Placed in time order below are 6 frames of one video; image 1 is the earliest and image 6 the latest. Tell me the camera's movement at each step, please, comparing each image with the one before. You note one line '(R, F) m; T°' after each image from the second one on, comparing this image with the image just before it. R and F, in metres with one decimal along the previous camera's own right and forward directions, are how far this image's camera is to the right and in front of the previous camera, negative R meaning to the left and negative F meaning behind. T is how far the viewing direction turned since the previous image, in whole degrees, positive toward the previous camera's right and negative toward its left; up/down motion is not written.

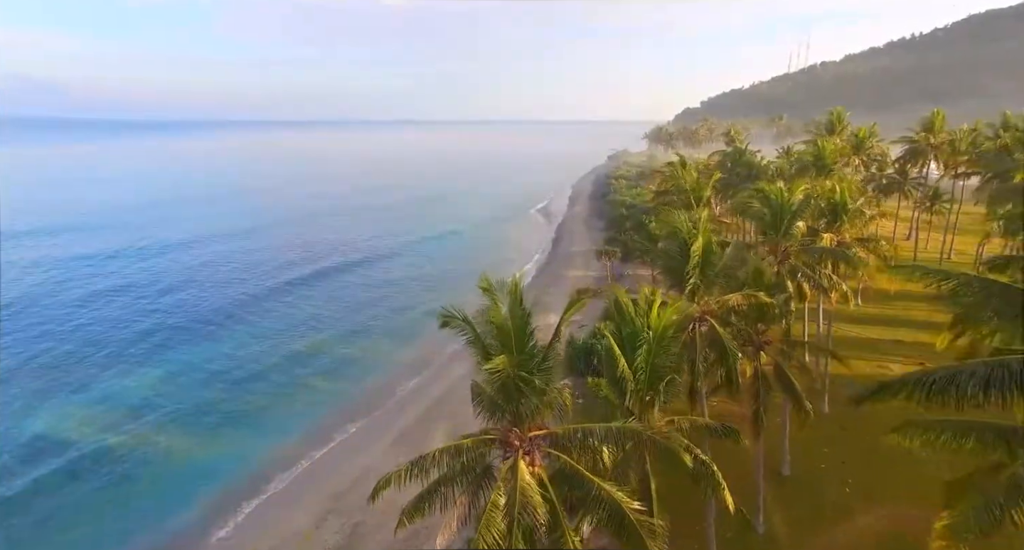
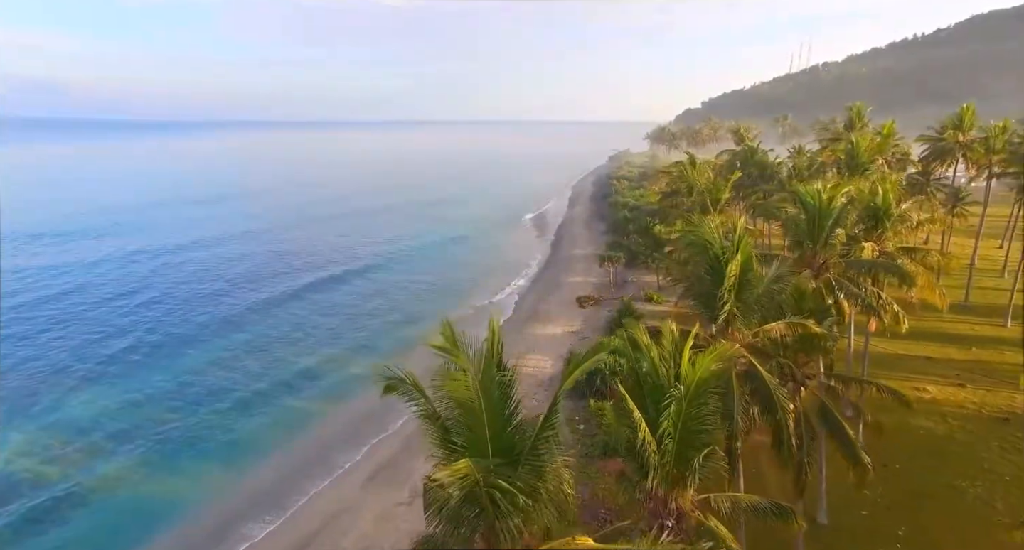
(+0.3, +2.6) m; 0°
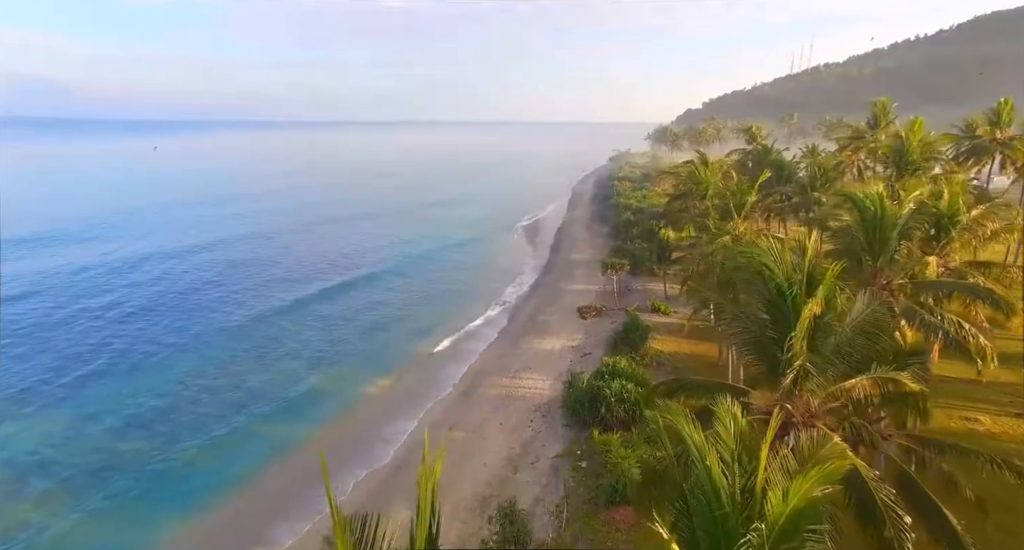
(+0.3, +2.9) m; 0°
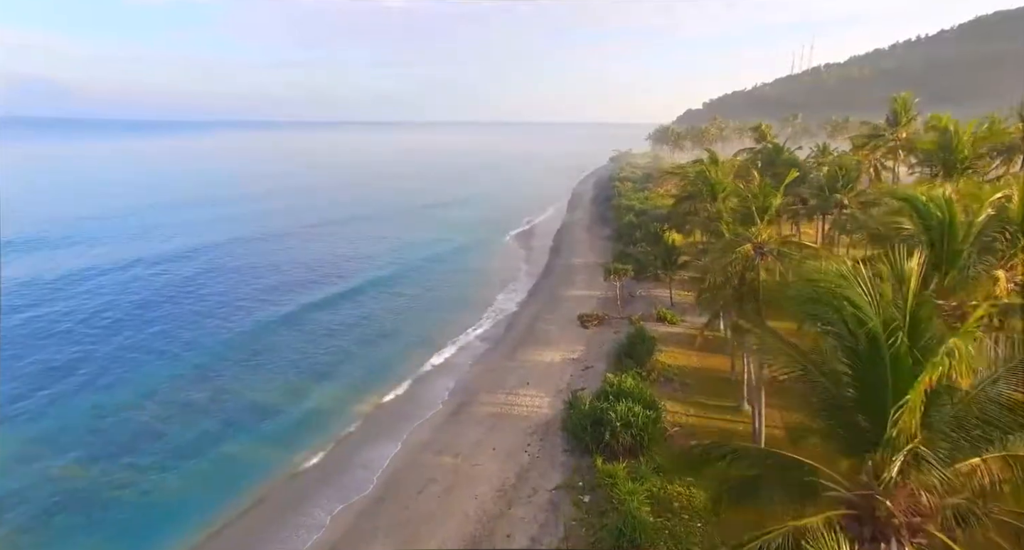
(+0.2, +2.1) m; 0°
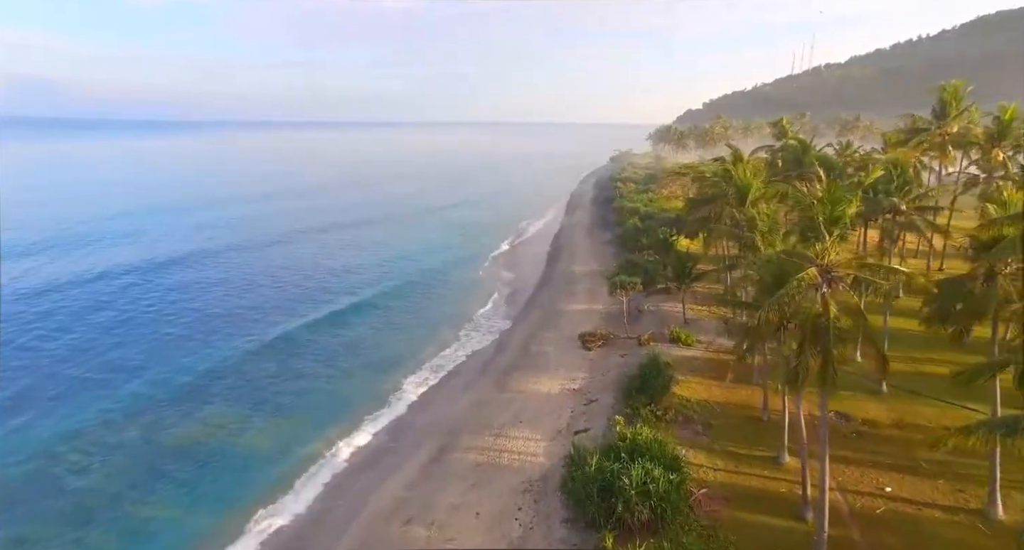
(+0.4, +4.1) m; 0°
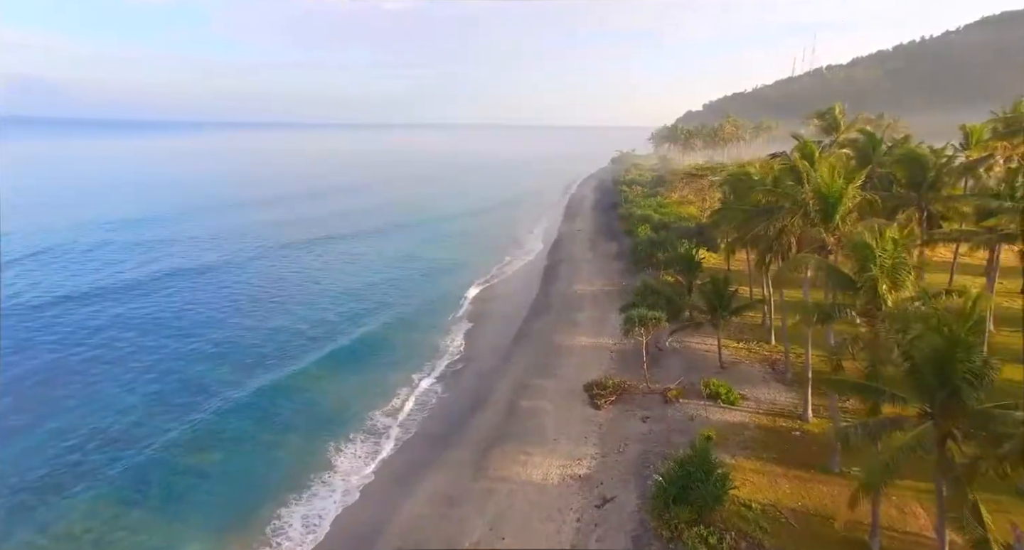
(+0.6, +7.2) m; 0°
